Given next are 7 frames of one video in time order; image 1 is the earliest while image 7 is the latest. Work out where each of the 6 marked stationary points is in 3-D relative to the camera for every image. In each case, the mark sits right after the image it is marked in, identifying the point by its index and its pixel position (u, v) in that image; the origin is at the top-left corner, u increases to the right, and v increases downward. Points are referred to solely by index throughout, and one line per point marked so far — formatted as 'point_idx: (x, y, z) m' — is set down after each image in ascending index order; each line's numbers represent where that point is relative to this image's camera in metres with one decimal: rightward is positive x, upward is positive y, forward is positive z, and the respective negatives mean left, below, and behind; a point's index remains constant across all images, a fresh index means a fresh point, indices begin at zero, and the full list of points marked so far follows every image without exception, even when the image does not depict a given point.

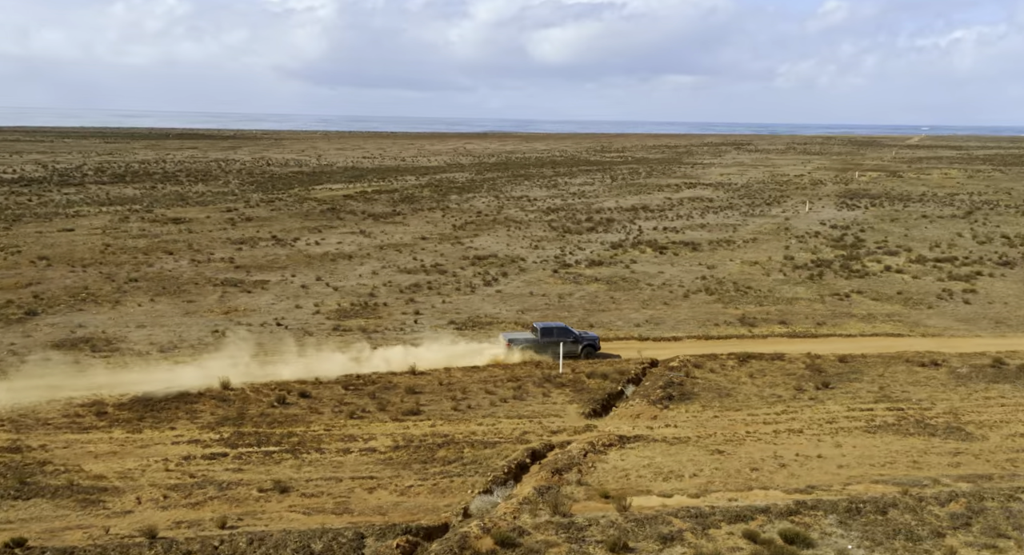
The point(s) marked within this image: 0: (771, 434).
0: (+4.0, -2.5, +15.0) m
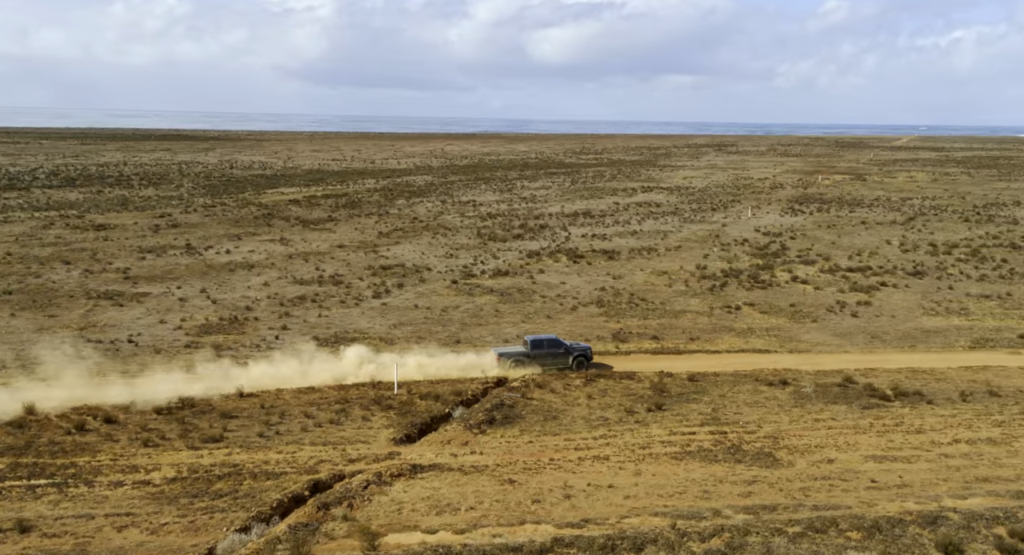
0: (+1.0, -2.8, +14.7) m
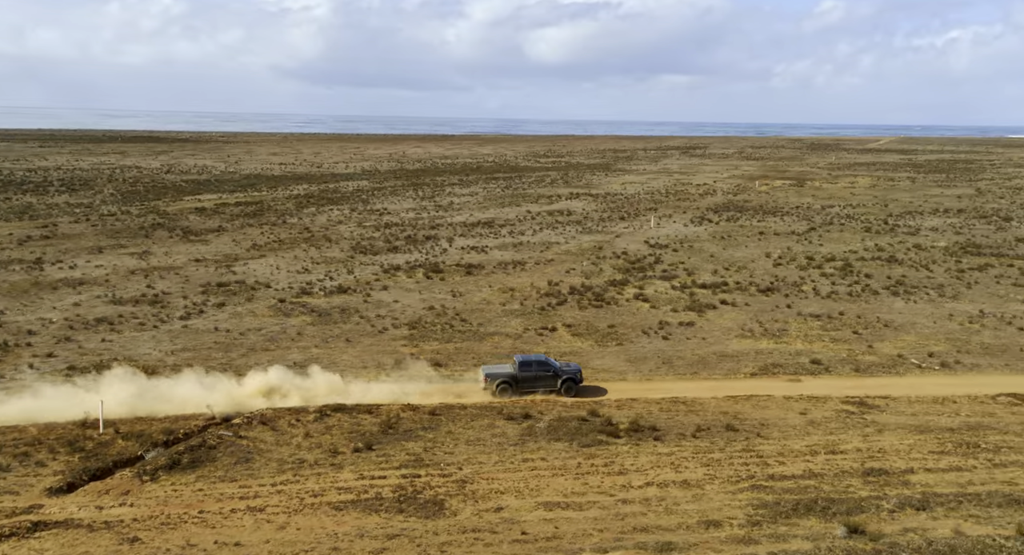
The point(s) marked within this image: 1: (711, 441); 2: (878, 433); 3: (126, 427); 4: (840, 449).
0: (-4.1, -3.4, +13.8) m
1: (+3.7, -3.0, +17.6) m
2: (+6.9, -3.0, +18.2) m
3: (-7.1, -2.7, +17.6) m
4: (+5.9, -3.1, +17.3) m
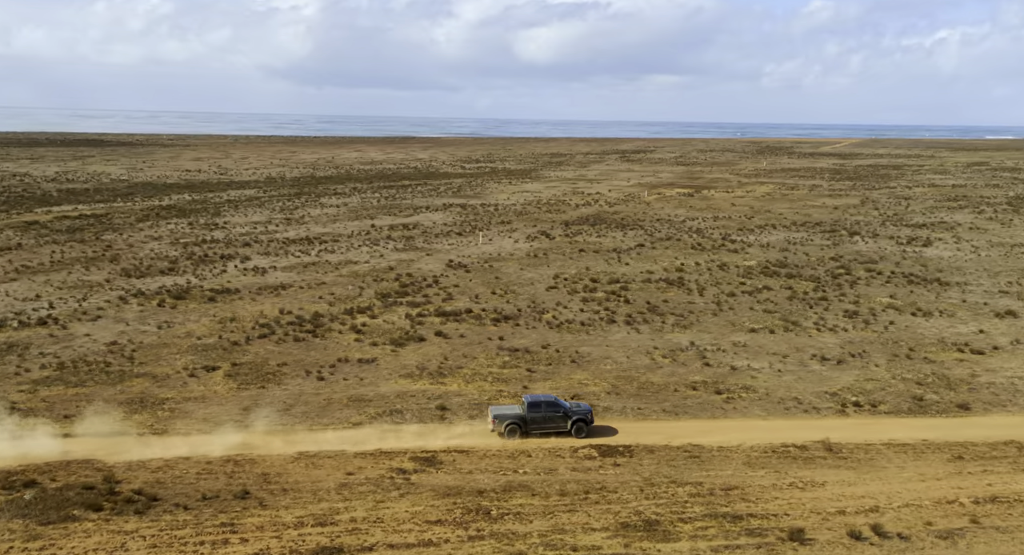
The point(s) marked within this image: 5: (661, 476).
0: (-12.8, -4.4, +12.0) m
1: (-5.3, -4.0, +16.3) m
2: (-2.1, -4.0, +17.1) m
3: (-16.0, -3.8, +15.6) m
4: (-3.0, -4.1, +16.1) m
5: (+2.9, -3.9, +18.7) m
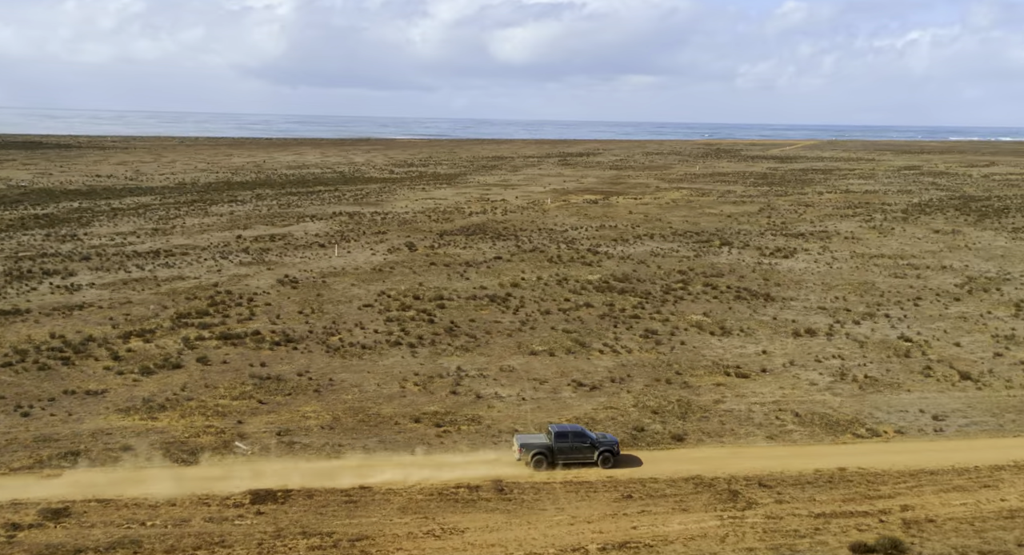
0: (-19.2, -5.2, +10.0) m
1: (-12.0, -4.7, +14.8) m
2: (-8.8, -4.7, +15.9) m
3: (-22.7, -4.6, +13.4) m
4: (-9.7, -4.8, +14.8) m
5: (-4.0, -4.6, +17.8) m
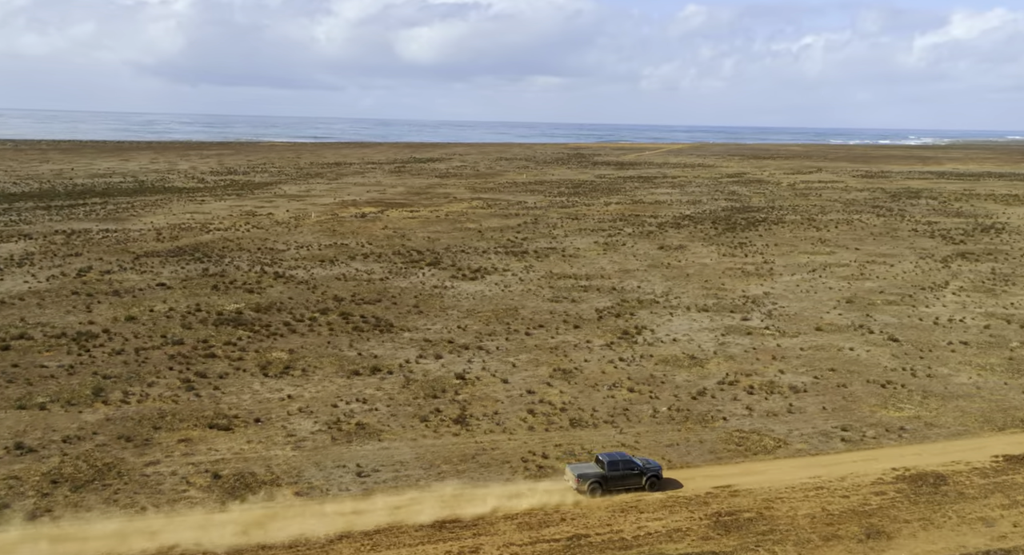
0: (-31.6, -6.7, +4.2) m
1: (-25.3, -6.3, +10.2) m
2: (-22.3, -6.2, +11.7) m
3: (-35.6, -6.2, +6.9) m
4: (-23.0, -6.3, +10.6) m
5: (-17.9, -6.1, +14.5) m
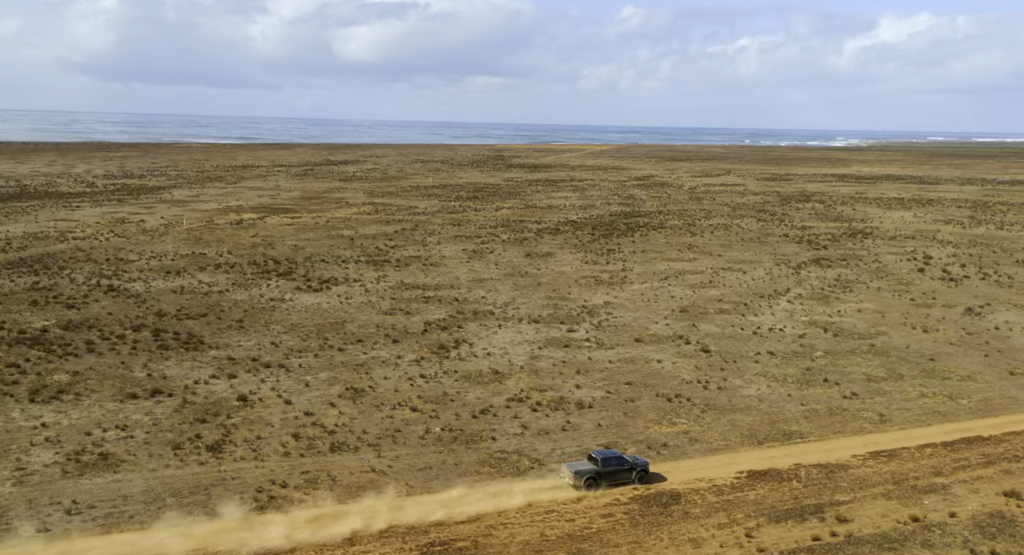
0: (-36.5, -7.5, +0.4) m
1: (-30.8, -7.1, +7.0) m
2: (-28.0, -7.0, +8.8) m
3: (-40.7, -7.0, +2.8) m
4: (-28.6, -7.1, +7.6) m
5: (-23.9, -6.8, +12.0) m
